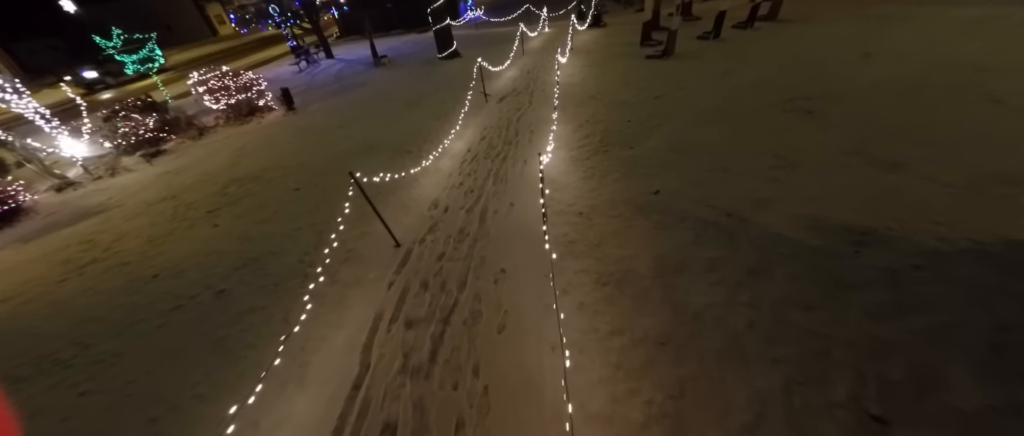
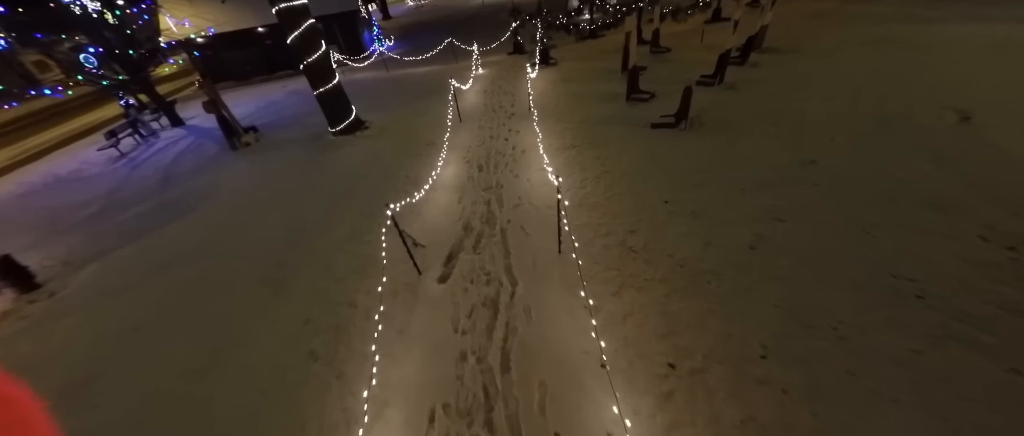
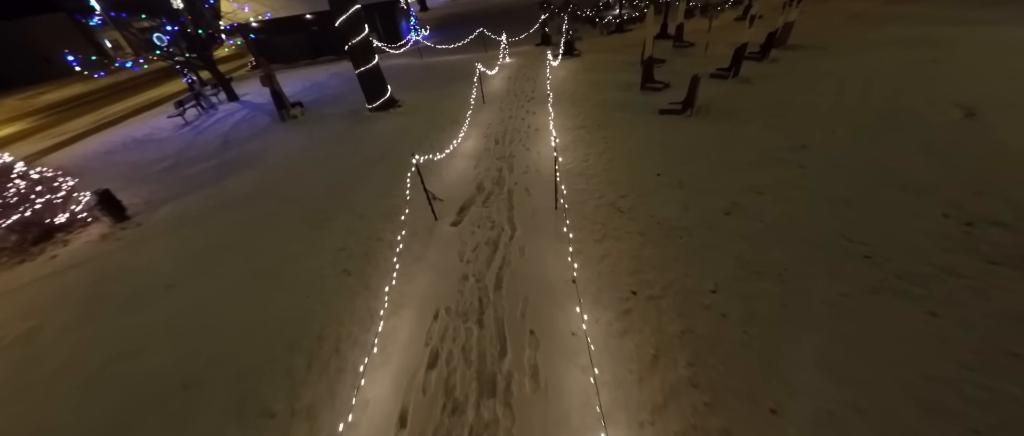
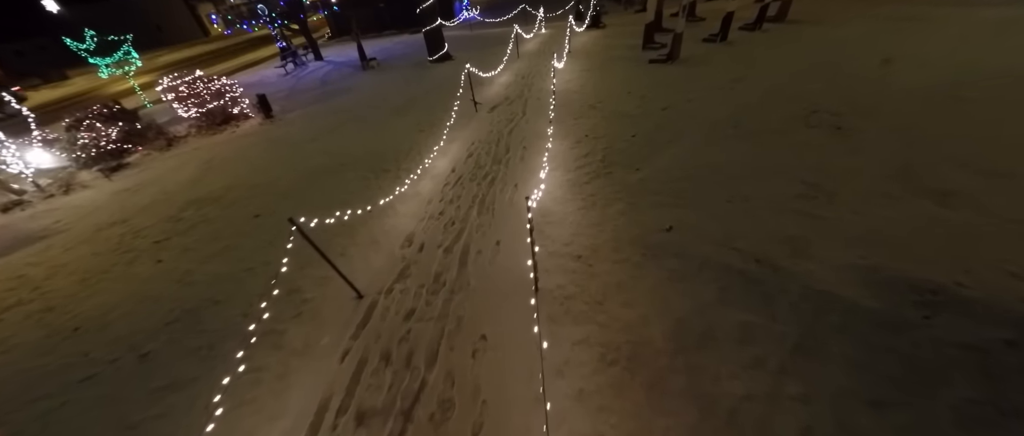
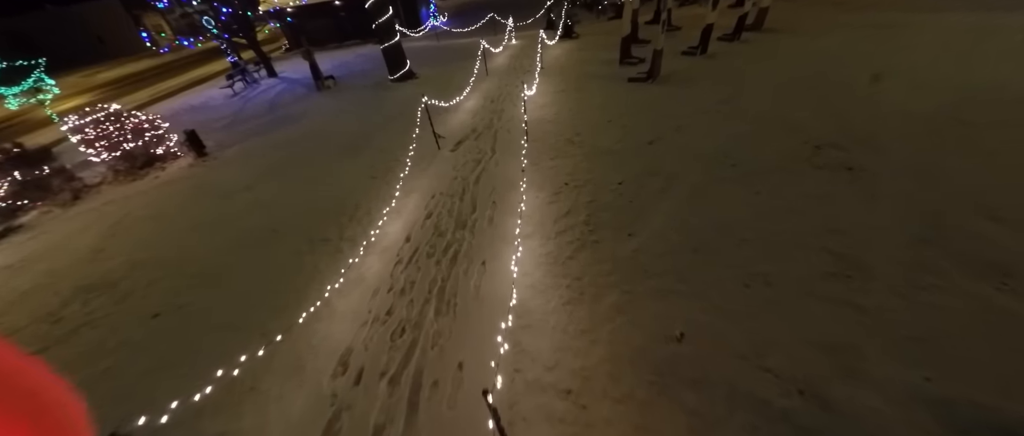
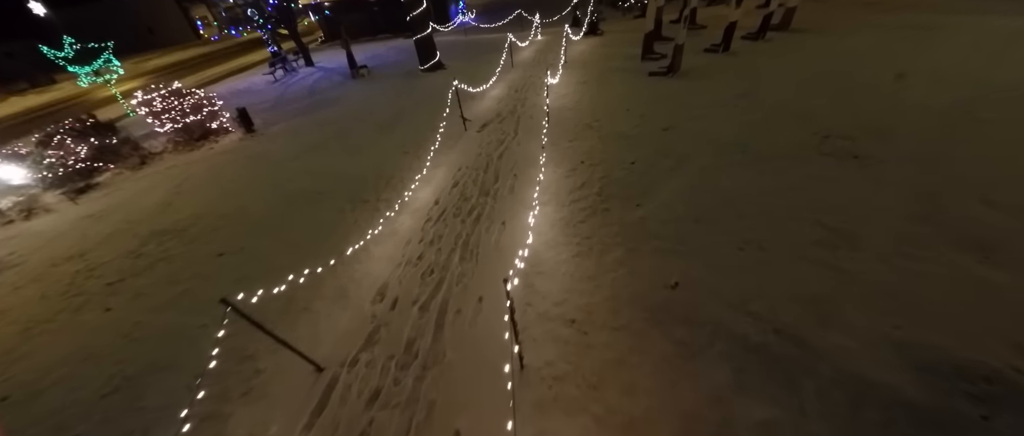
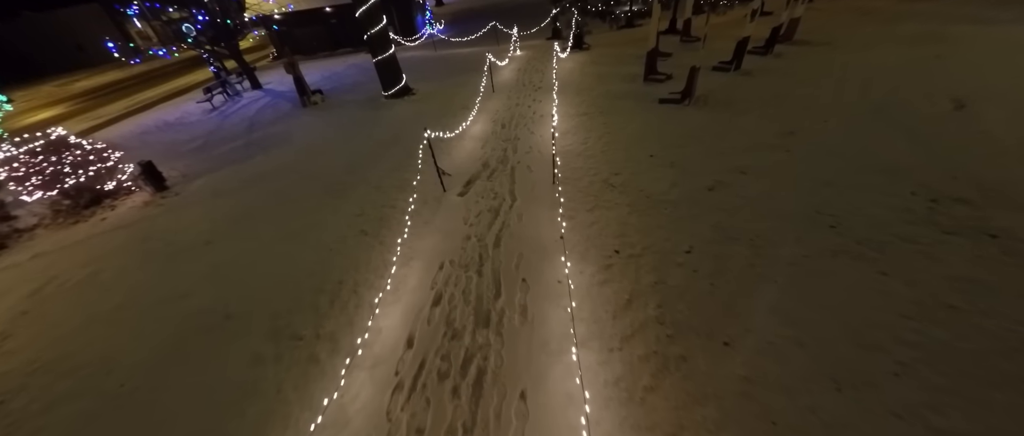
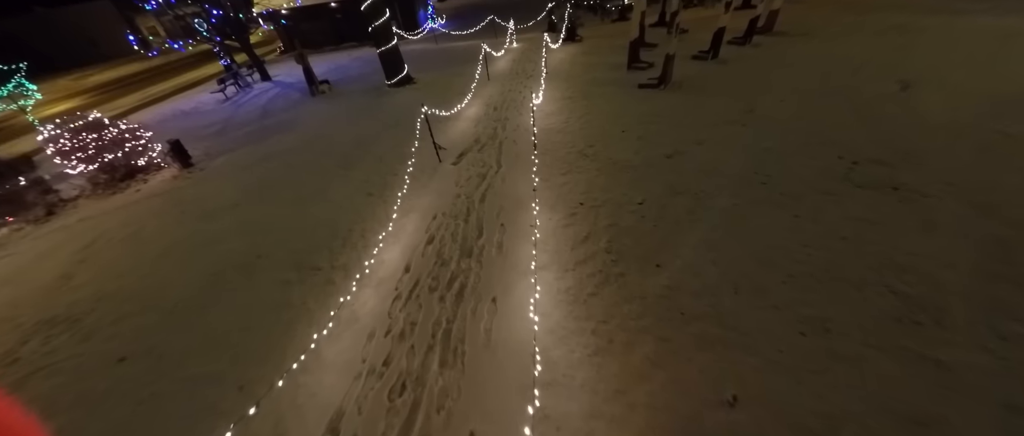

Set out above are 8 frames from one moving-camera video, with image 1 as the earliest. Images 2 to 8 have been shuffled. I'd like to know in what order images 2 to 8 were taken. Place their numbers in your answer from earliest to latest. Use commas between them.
4, 6, 5, 8, 7, 3, 2
